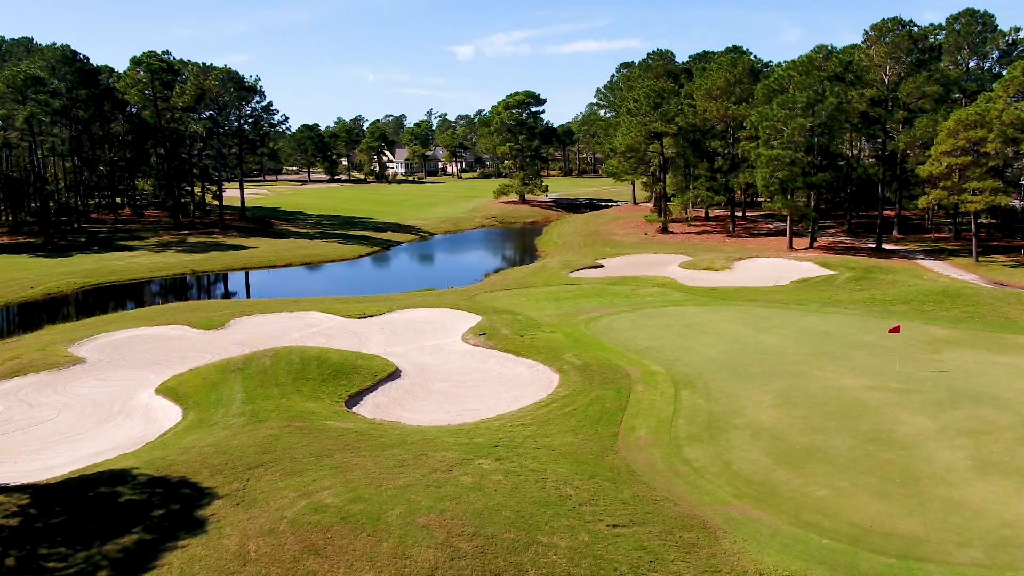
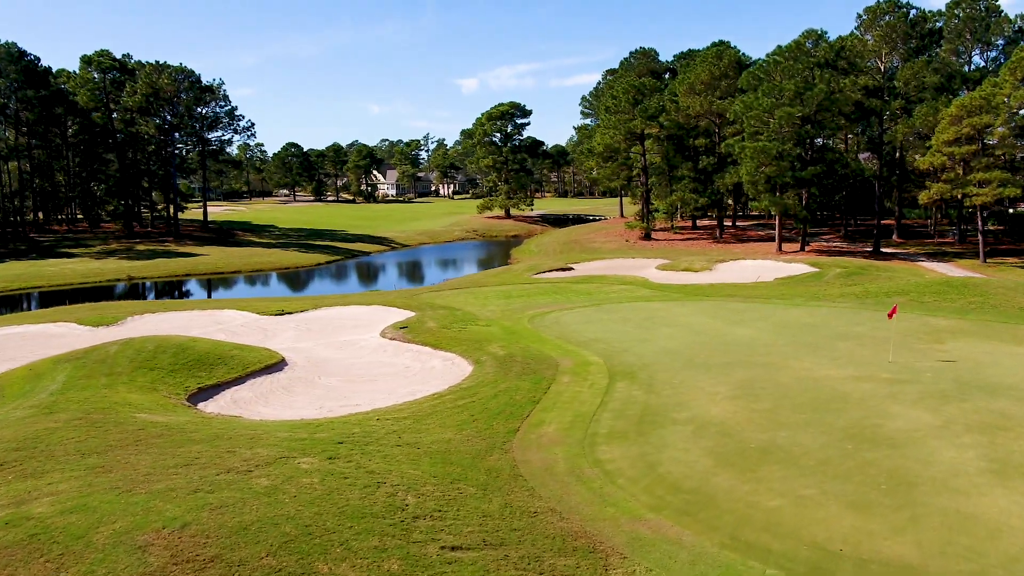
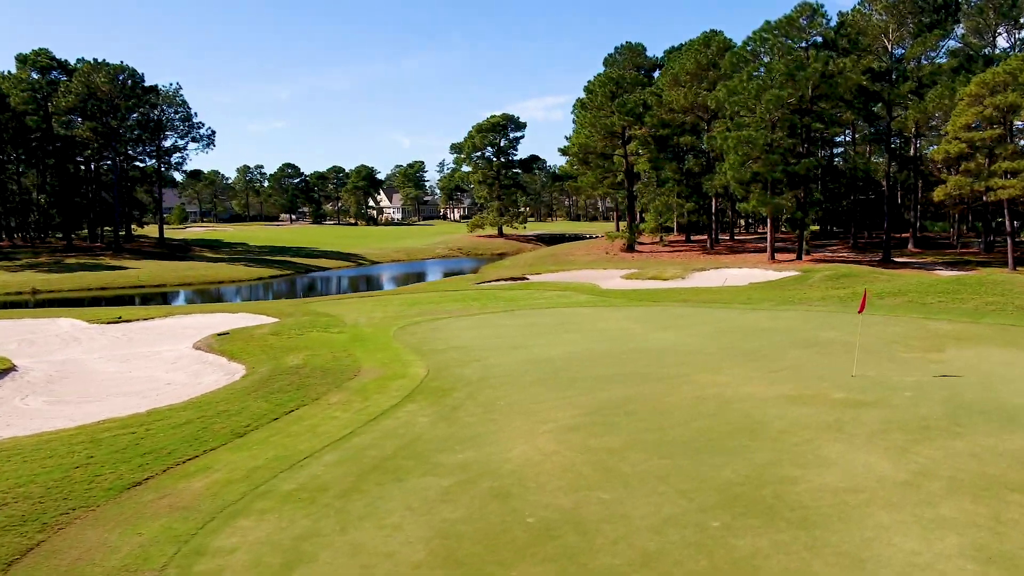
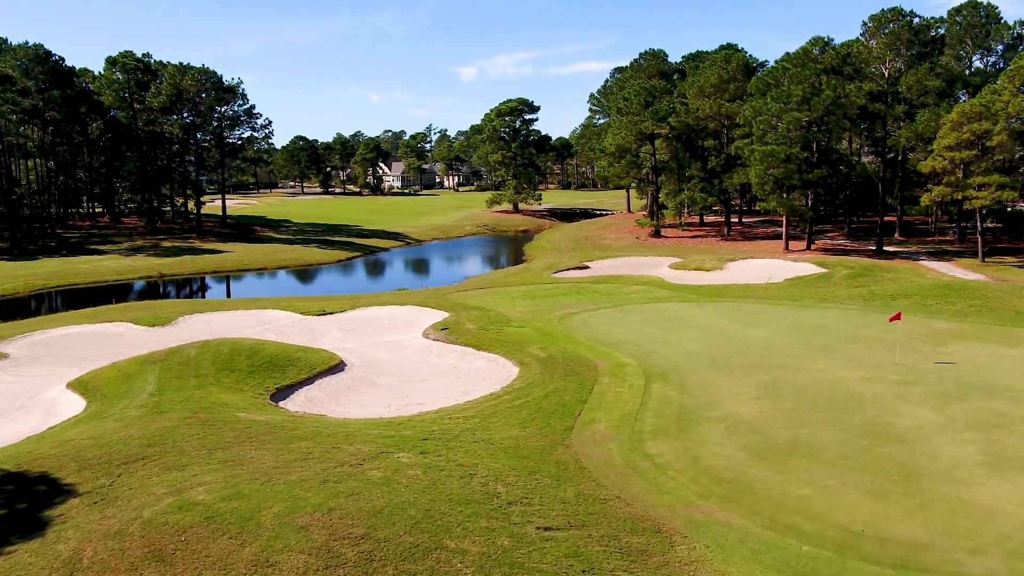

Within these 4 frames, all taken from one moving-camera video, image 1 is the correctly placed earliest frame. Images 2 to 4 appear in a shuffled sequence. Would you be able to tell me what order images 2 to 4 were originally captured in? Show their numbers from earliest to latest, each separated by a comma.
4, 2, 3
